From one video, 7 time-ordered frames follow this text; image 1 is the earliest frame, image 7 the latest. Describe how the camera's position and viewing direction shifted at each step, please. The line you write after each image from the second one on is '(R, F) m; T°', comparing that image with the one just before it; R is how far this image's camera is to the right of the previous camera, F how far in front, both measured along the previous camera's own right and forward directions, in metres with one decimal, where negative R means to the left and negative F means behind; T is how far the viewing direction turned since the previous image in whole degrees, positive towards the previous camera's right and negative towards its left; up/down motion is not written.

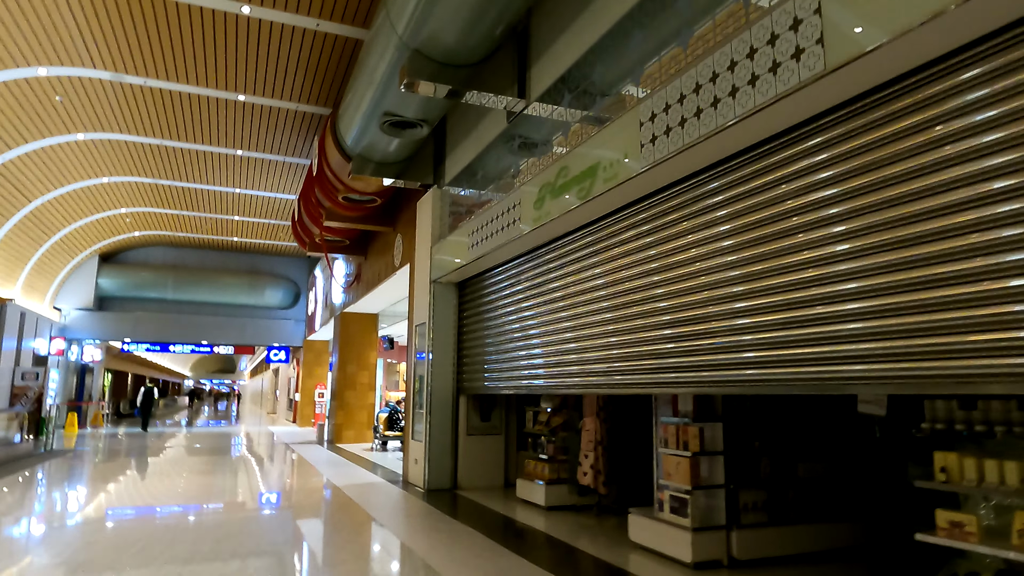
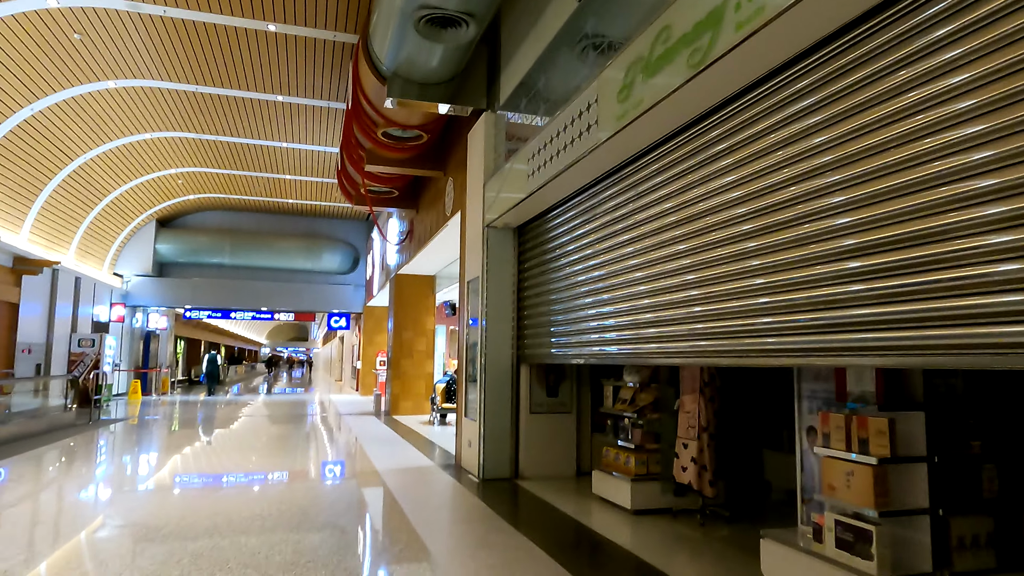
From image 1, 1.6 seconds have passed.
(0.0, +1.1) m; -6°
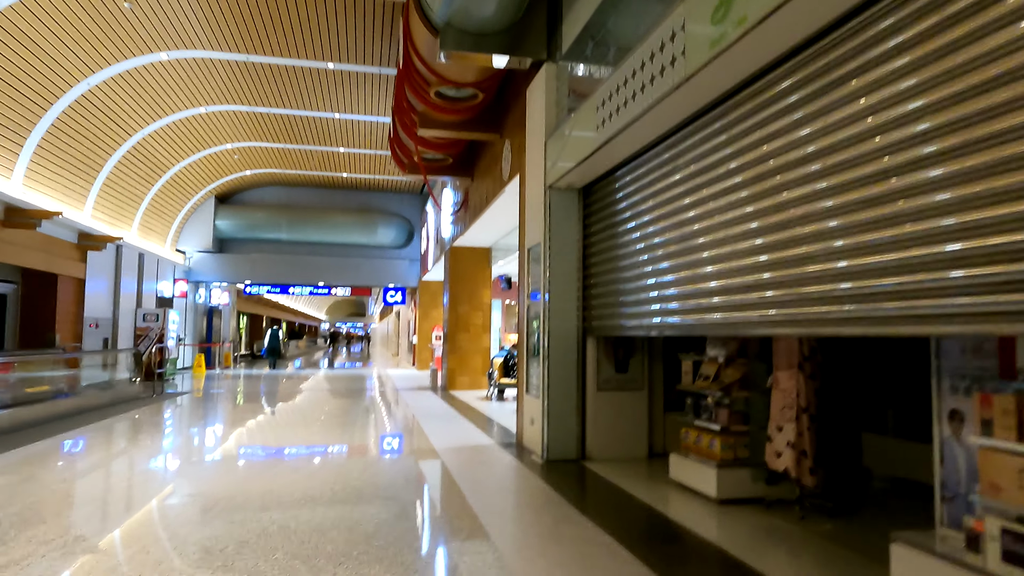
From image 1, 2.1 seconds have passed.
(-0.1, +0.4) m; -5°
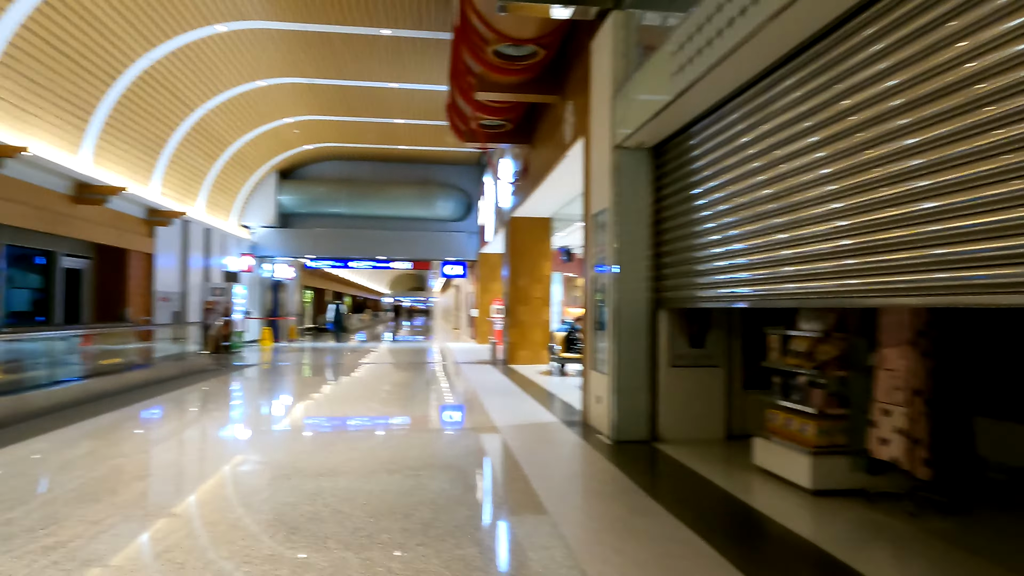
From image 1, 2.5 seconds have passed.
(0.0, +0.3) m; -5°
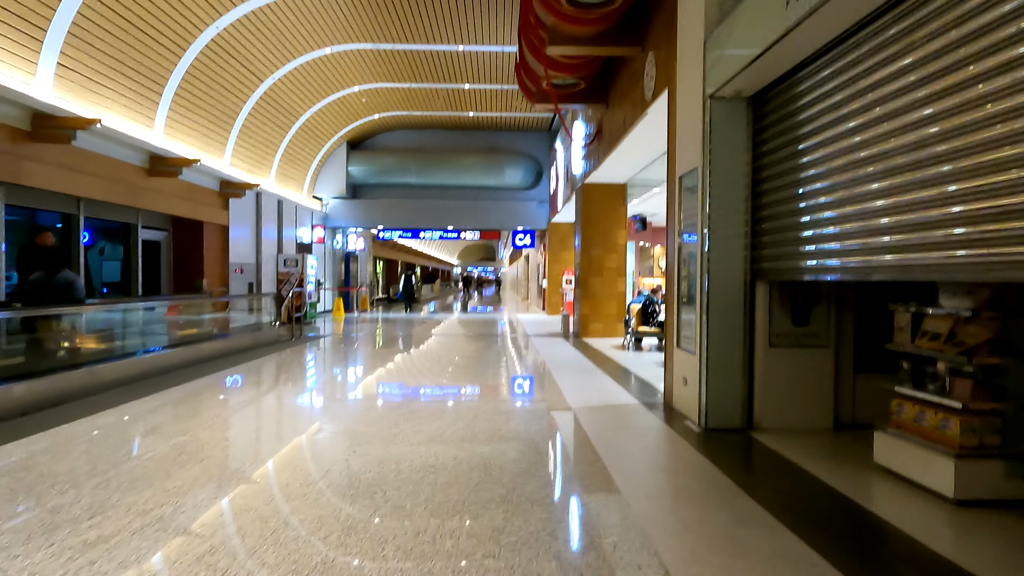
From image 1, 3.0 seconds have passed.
(0.0, +0.4) m; -6°
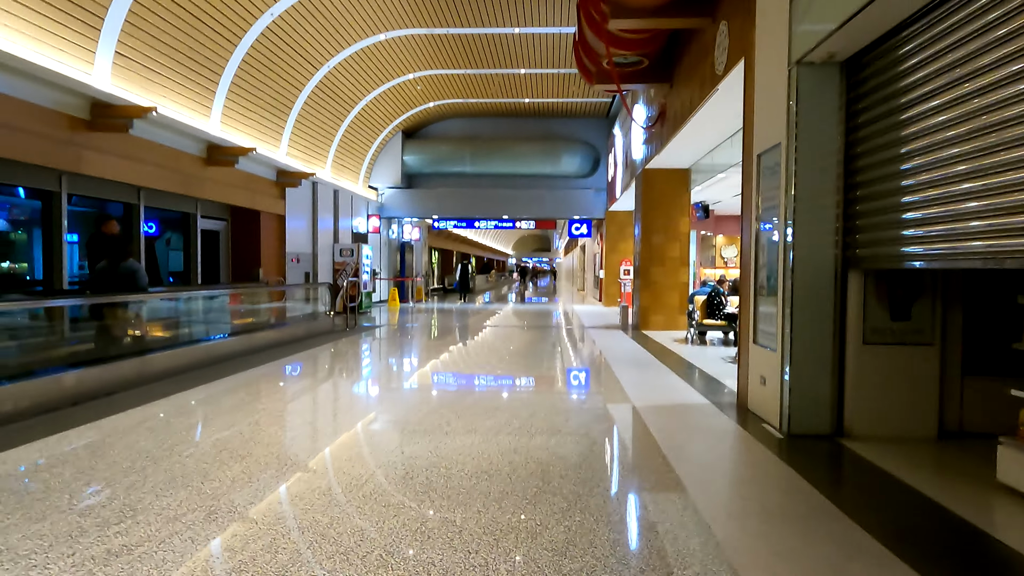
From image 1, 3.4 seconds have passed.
(0.0, +0.3) m; -5°
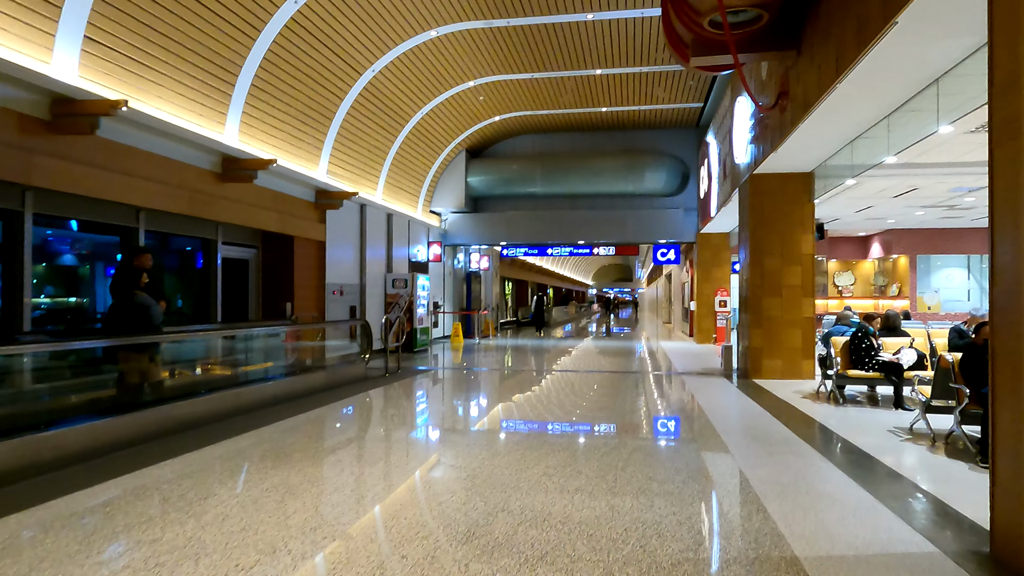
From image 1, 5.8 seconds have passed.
(+0.1, +1.7) m; -7°
